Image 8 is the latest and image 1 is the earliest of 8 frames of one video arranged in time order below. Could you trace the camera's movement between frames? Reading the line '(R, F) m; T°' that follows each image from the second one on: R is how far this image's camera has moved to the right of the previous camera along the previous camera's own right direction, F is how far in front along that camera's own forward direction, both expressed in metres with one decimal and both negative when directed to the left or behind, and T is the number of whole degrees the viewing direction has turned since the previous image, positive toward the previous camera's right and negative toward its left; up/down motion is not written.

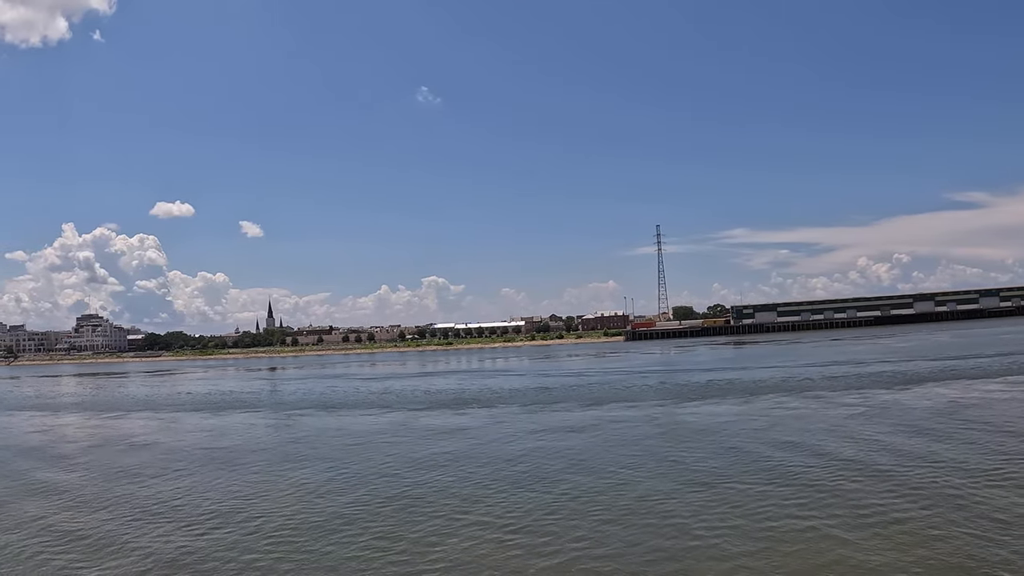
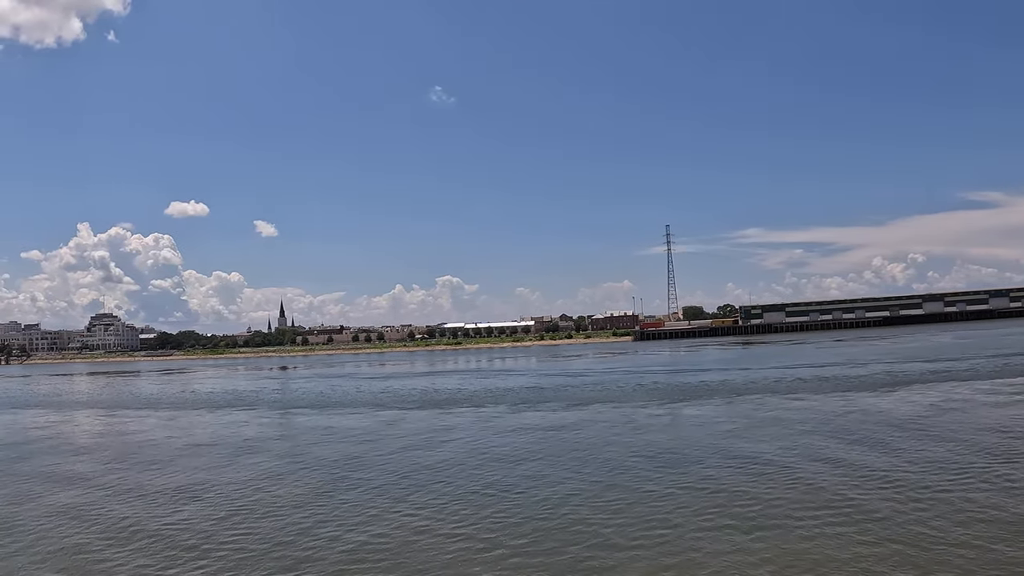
(+0.8, -0.4) m; -1°
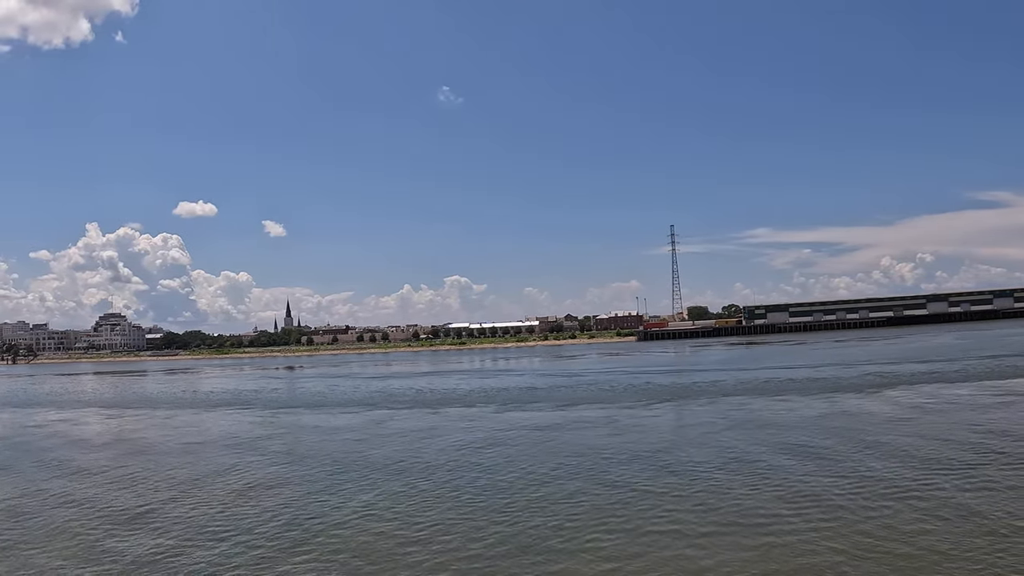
(+0.6, -0.4) m; 0°
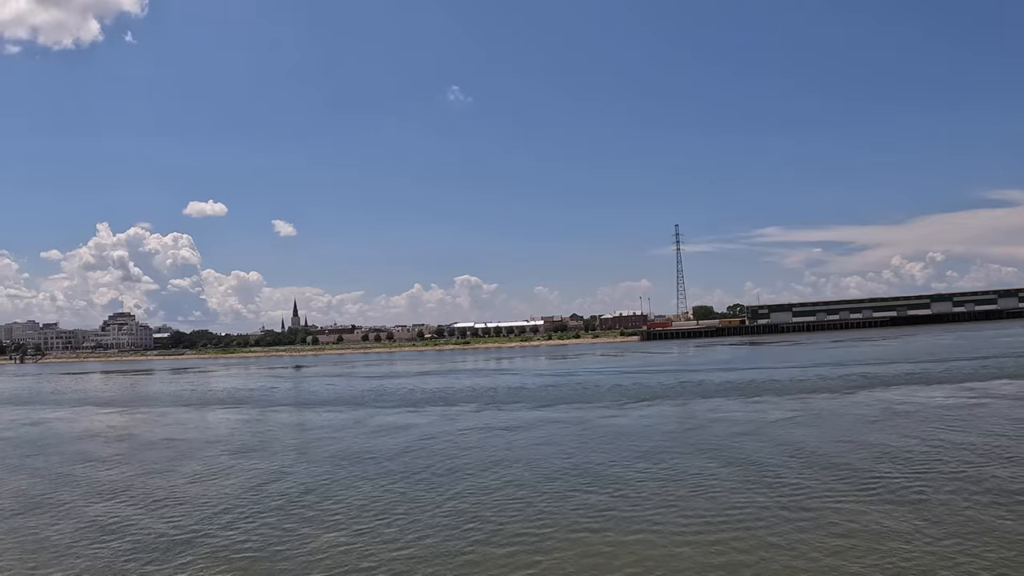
(+0.9, -0.6) m; -1°
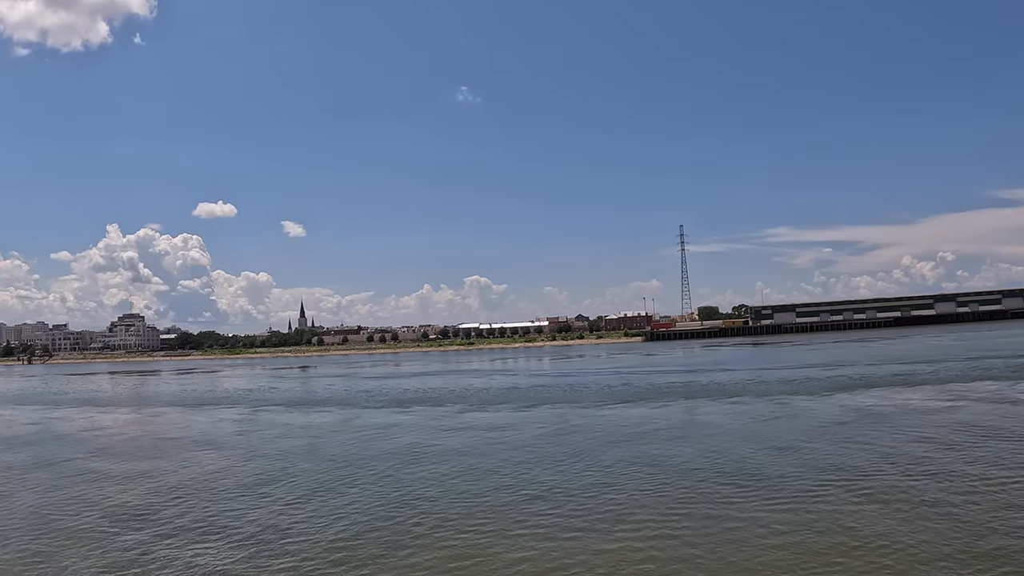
(+0.8, -0.6) m; -1°
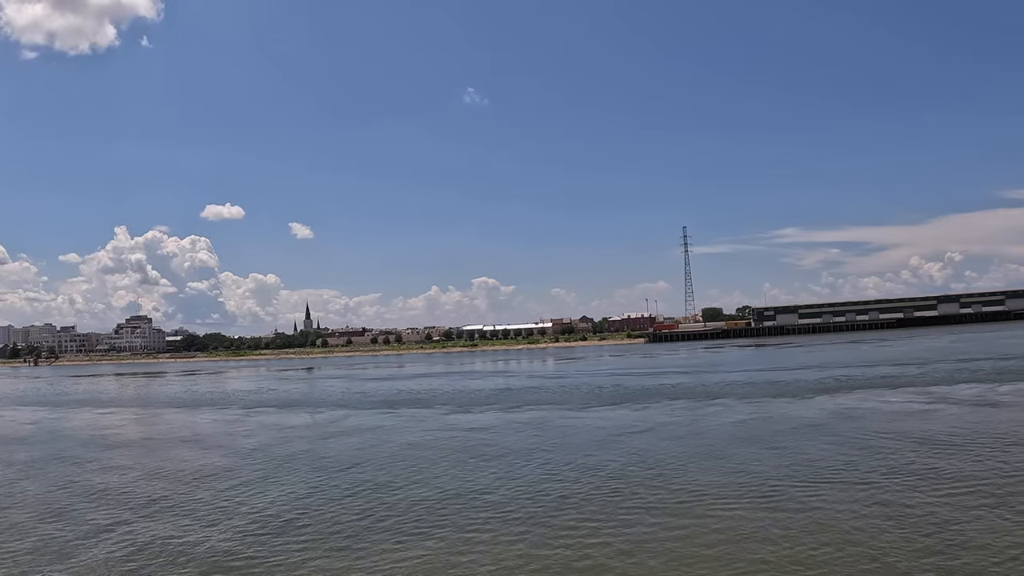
(+0.7, -0.5) m; 0°
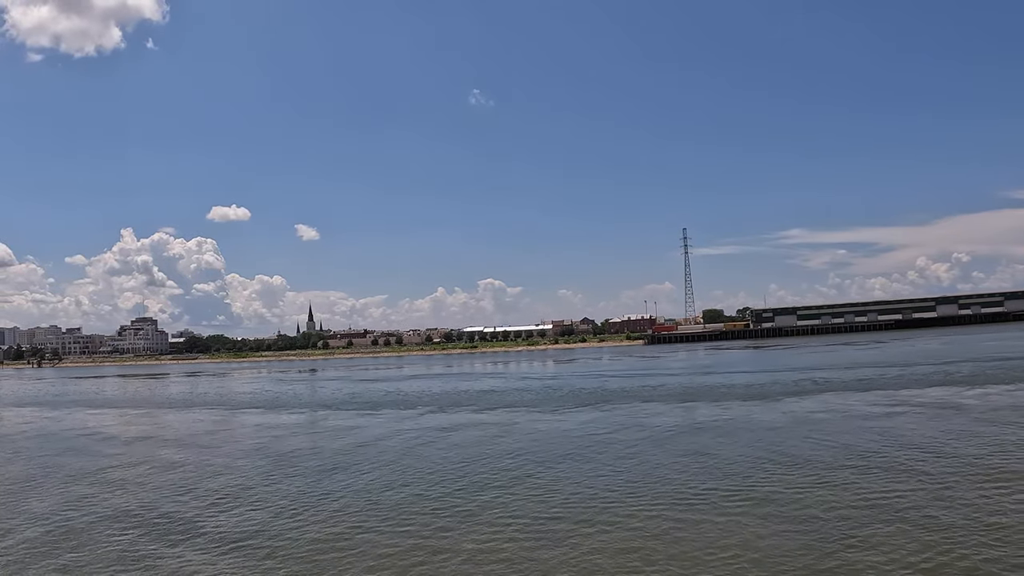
(+1.0, -0.8) m; 0°
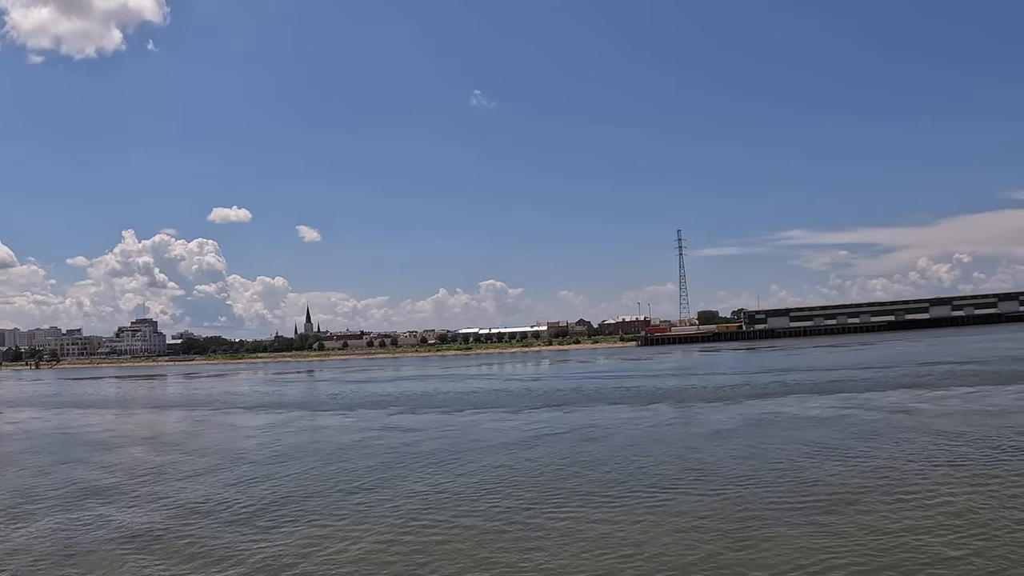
(+1.1, -0.8) m; 0°
